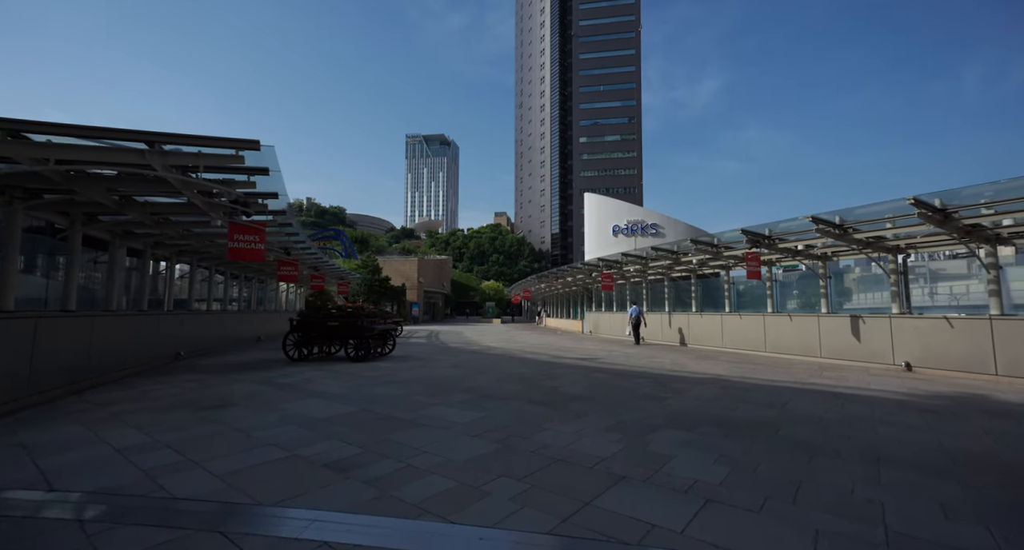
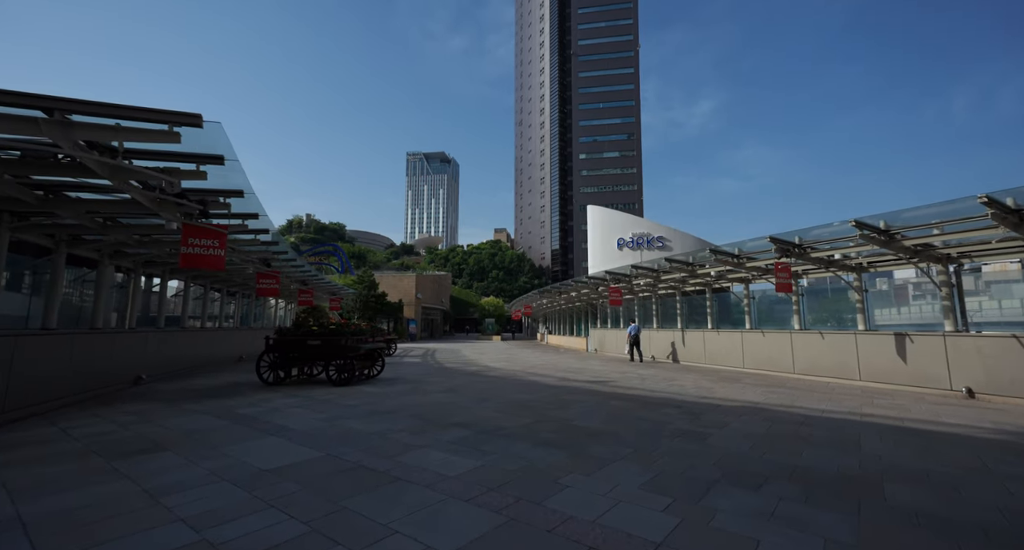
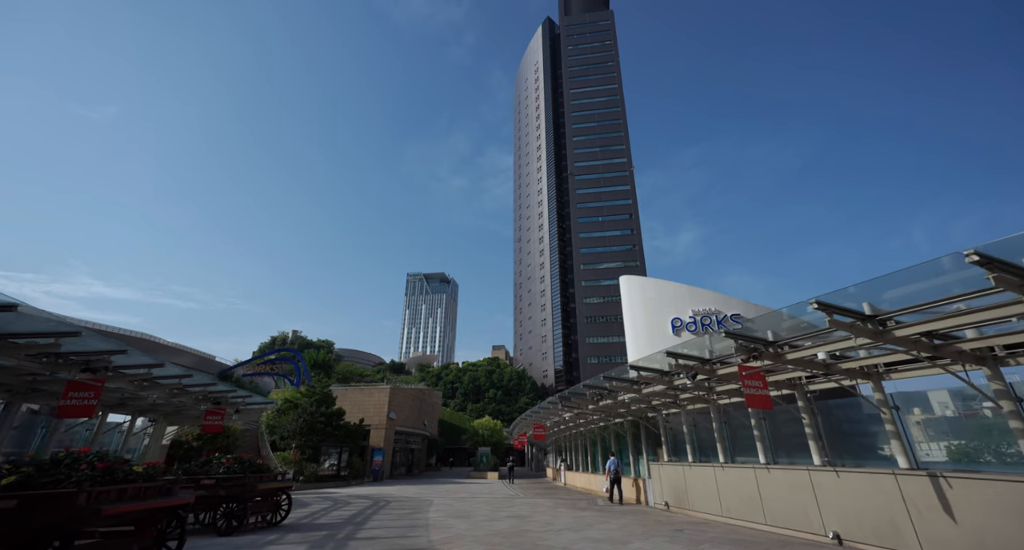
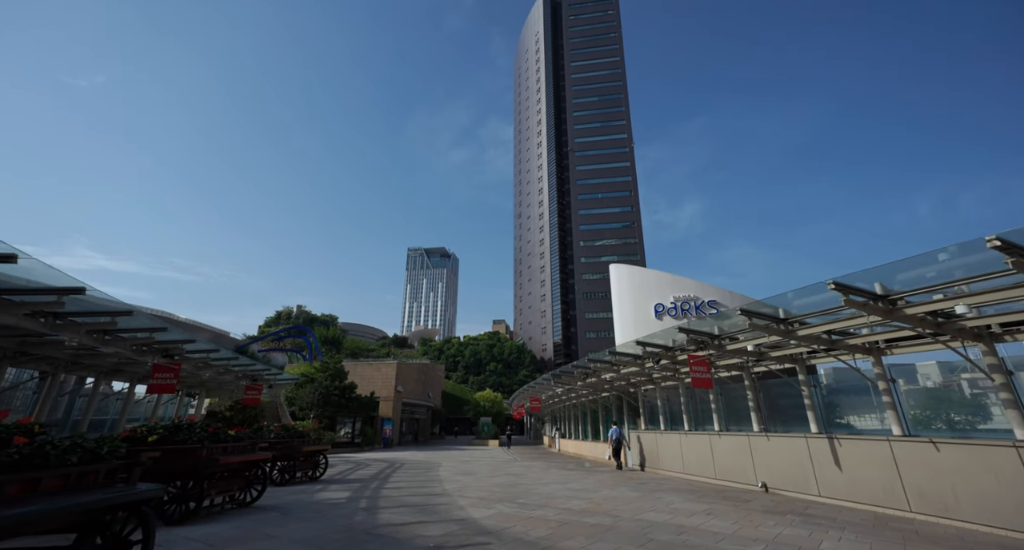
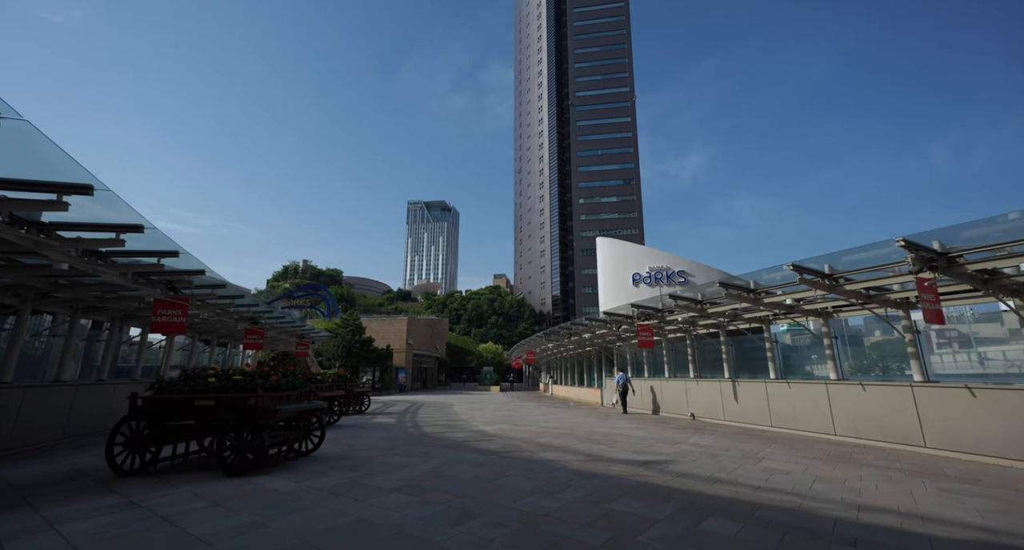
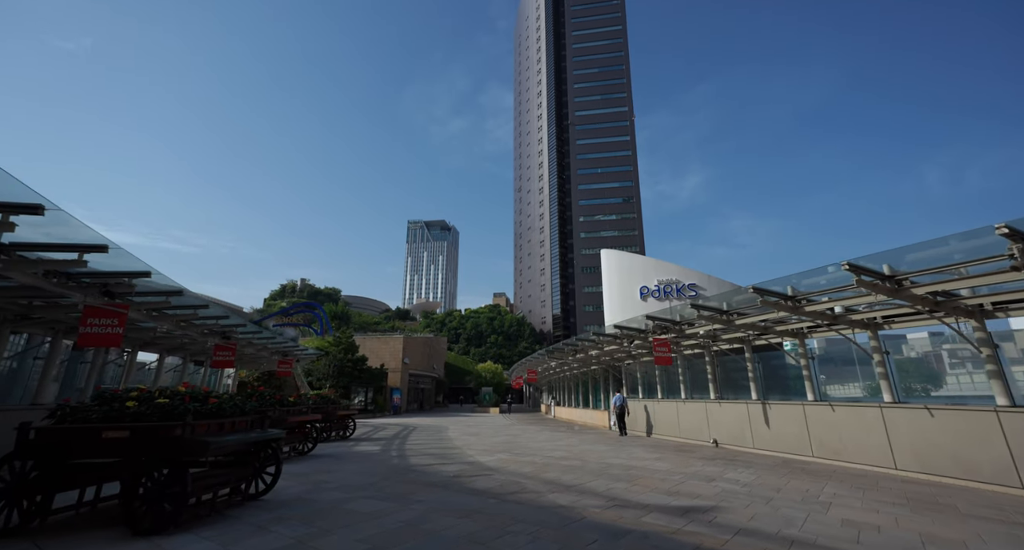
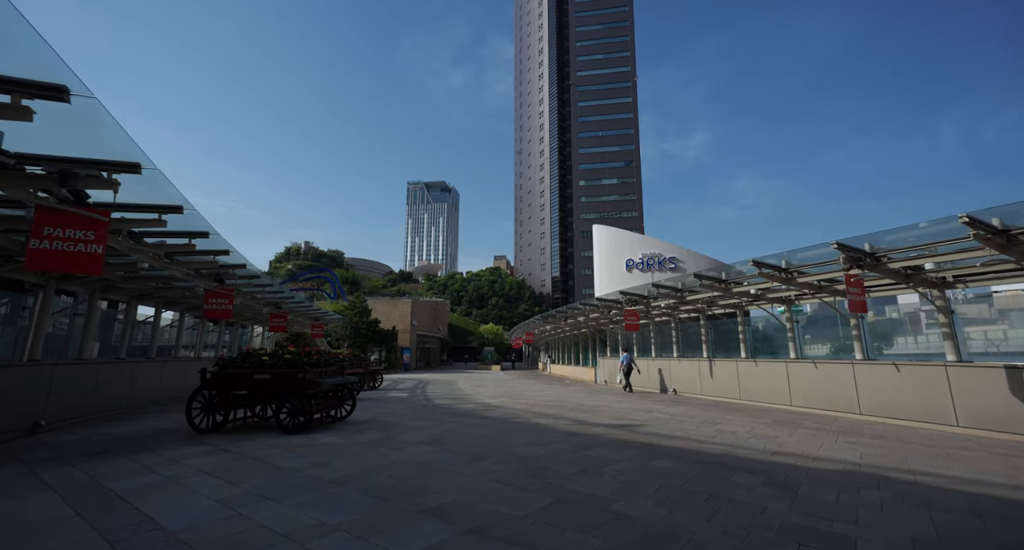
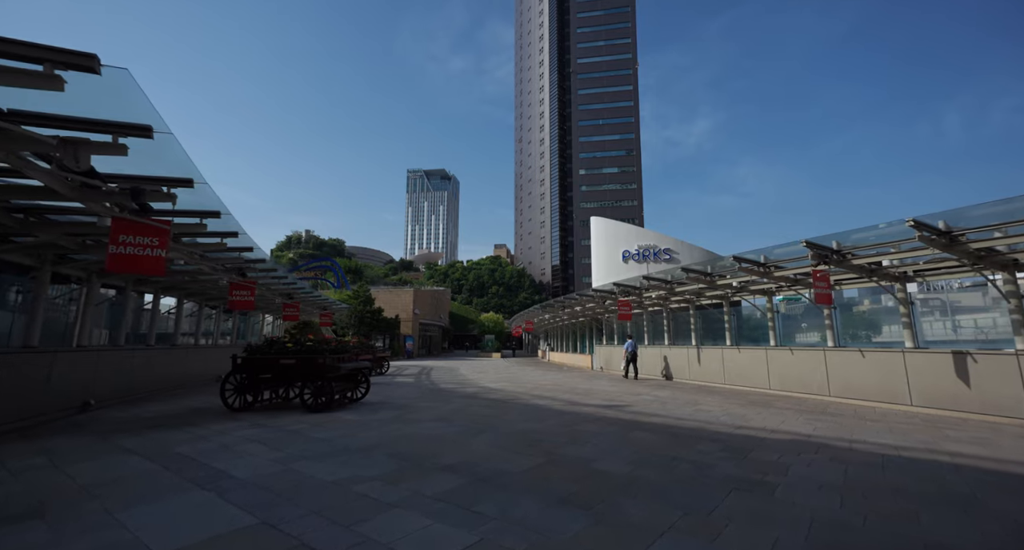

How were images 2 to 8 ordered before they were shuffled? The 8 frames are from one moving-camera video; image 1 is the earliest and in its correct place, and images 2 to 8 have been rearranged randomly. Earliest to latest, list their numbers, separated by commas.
2, 8, 7, 5, 6, 4, 3
